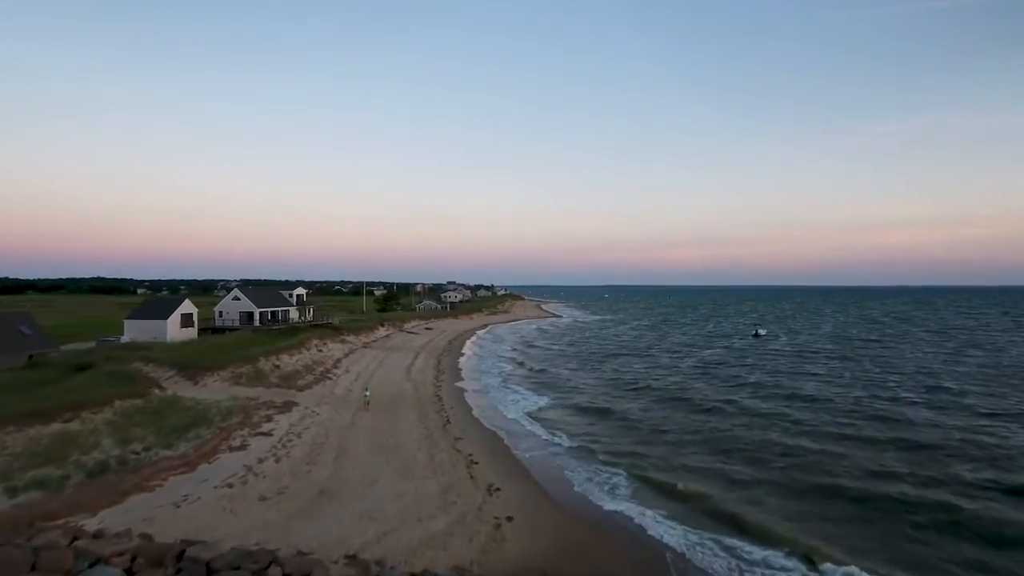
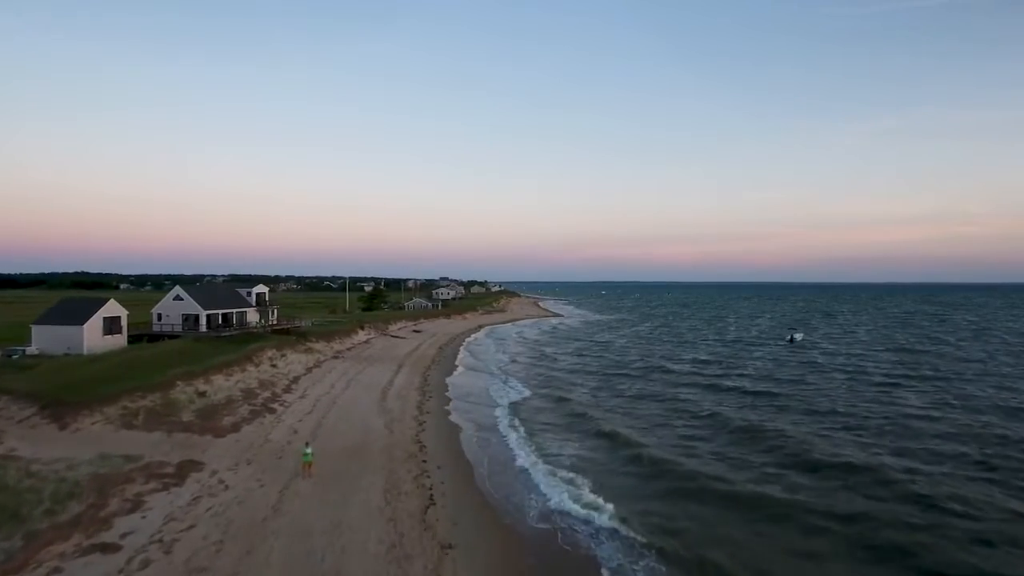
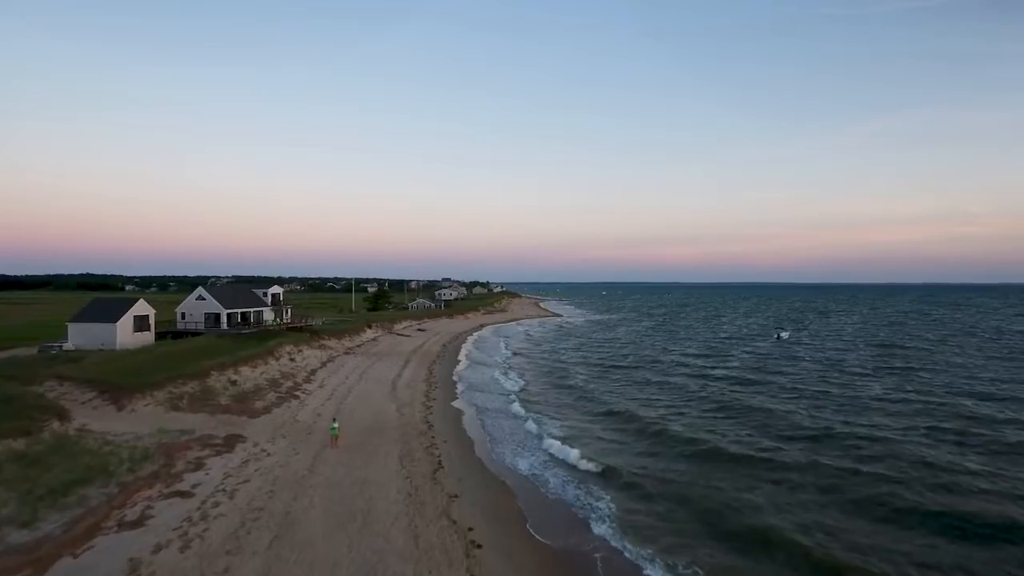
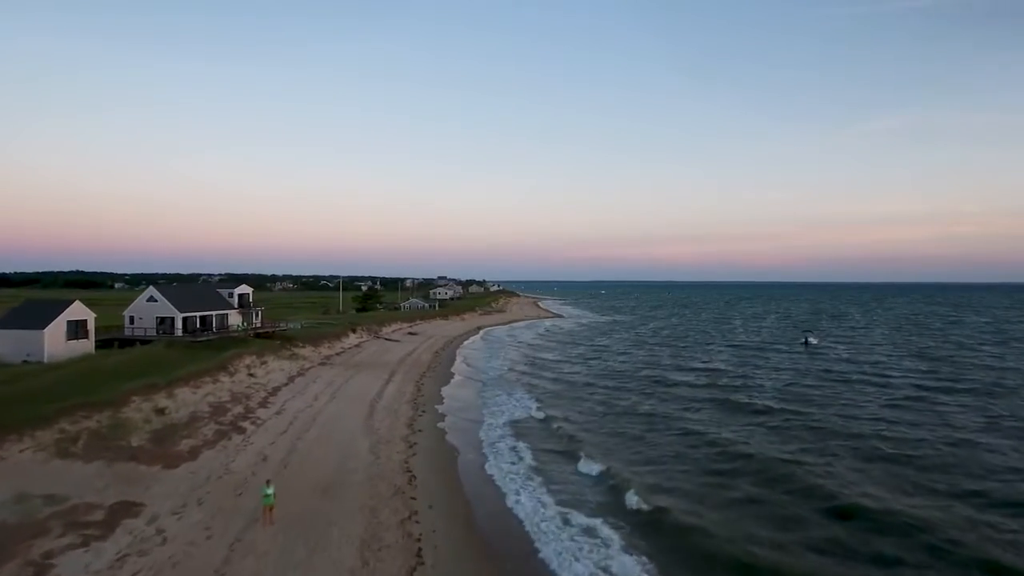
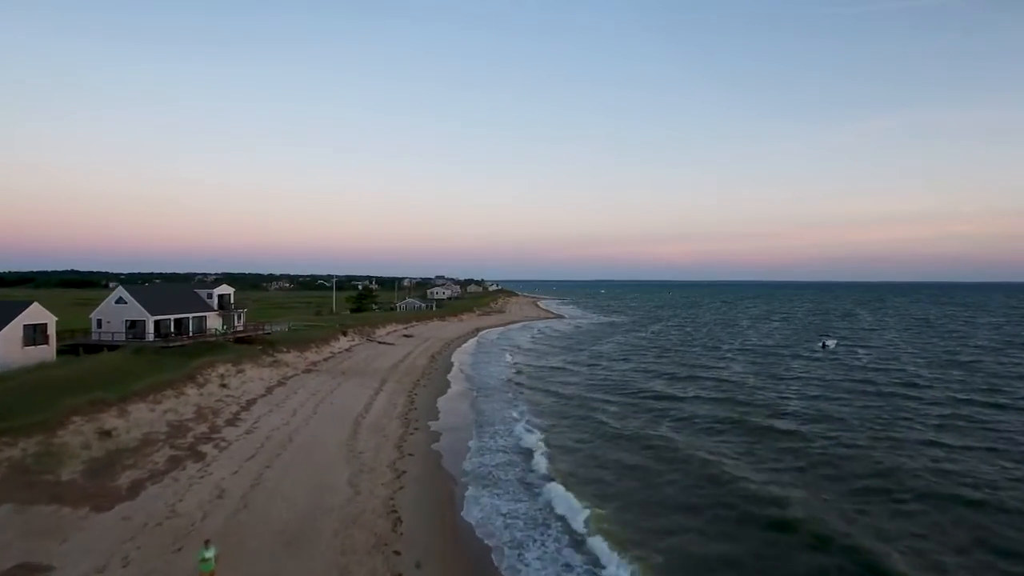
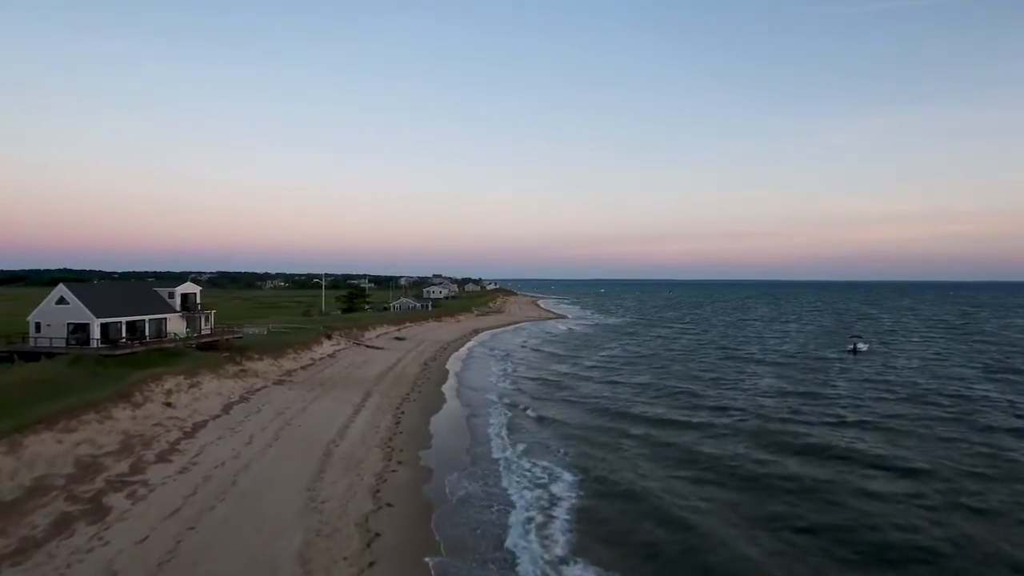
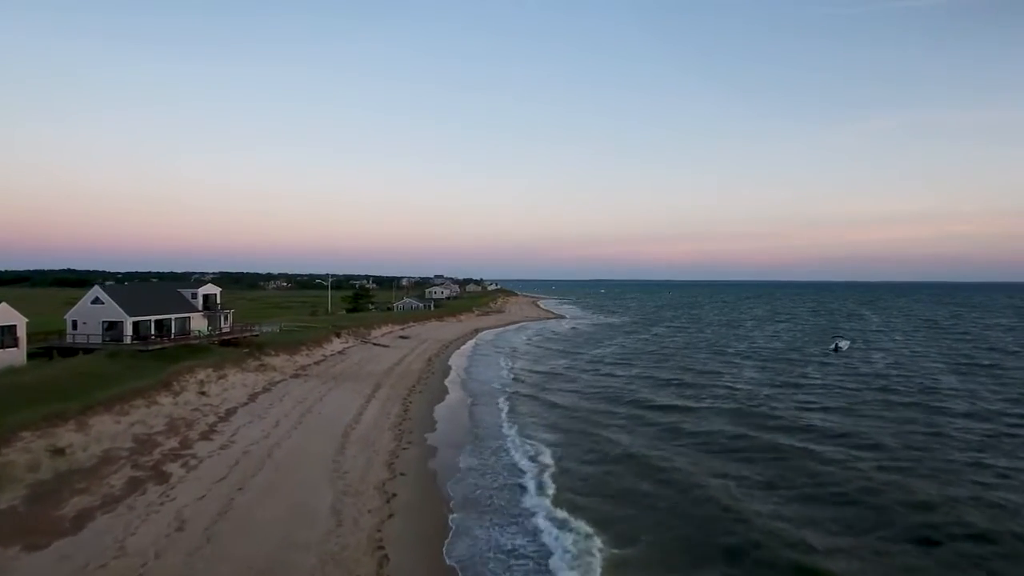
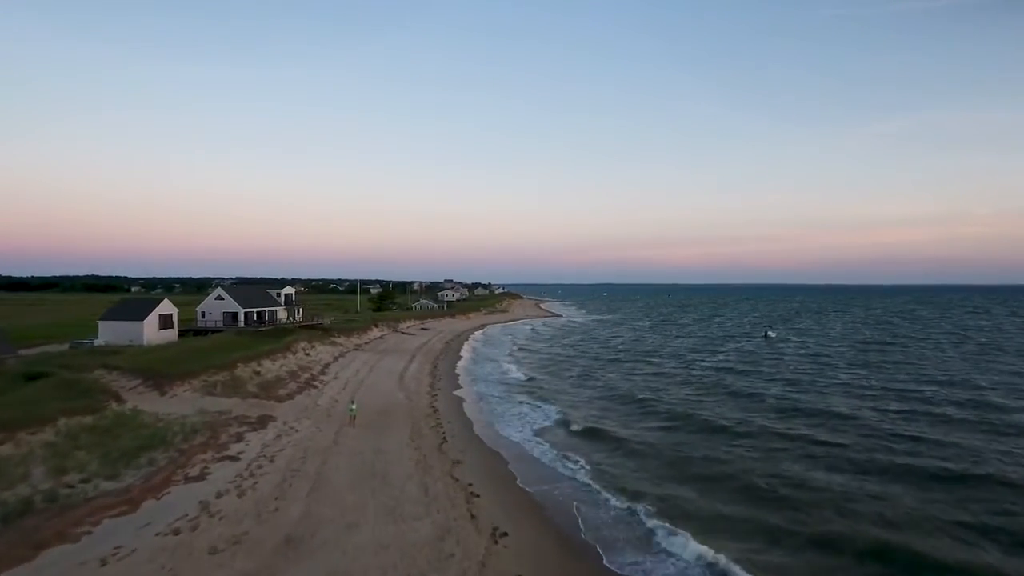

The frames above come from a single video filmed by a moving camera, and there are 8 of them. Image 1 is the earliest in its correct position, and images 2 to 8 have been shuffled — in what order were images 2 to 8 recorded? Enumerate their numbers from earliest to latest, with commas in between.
8, 3, 2, 4, 5, 7, 6
